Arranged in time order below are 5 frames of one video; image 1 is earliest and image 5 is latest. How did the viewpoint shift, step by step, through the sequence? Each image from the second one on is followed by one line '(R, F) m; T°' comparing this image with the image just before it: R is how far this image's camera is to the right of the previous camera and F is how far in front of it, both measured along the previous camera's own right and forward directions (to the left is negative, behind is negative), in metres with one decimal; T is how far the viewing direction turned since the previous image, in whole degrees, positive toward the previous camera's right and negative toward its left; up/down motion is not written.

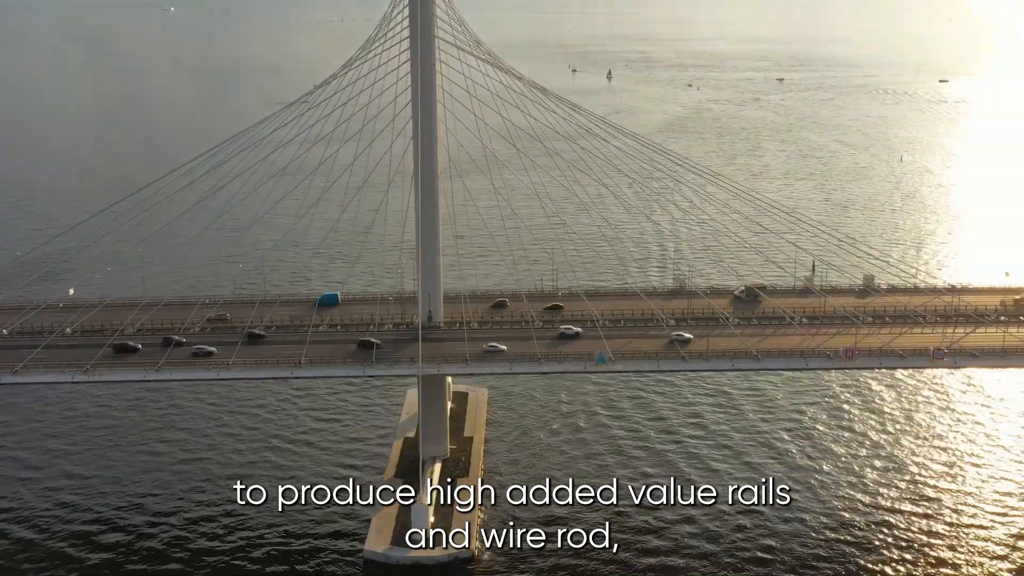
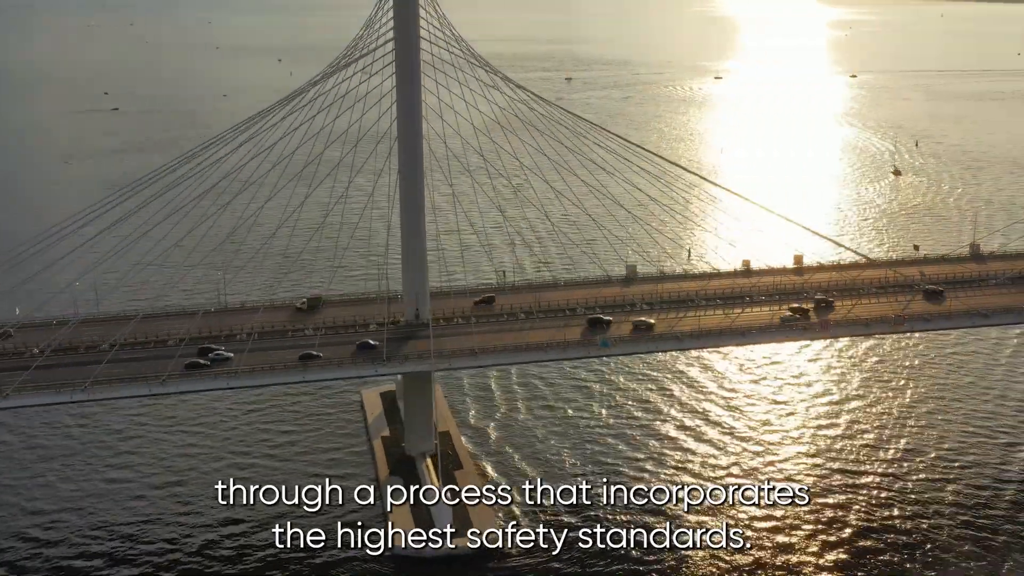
(-3.9, -0.1) m; +11°
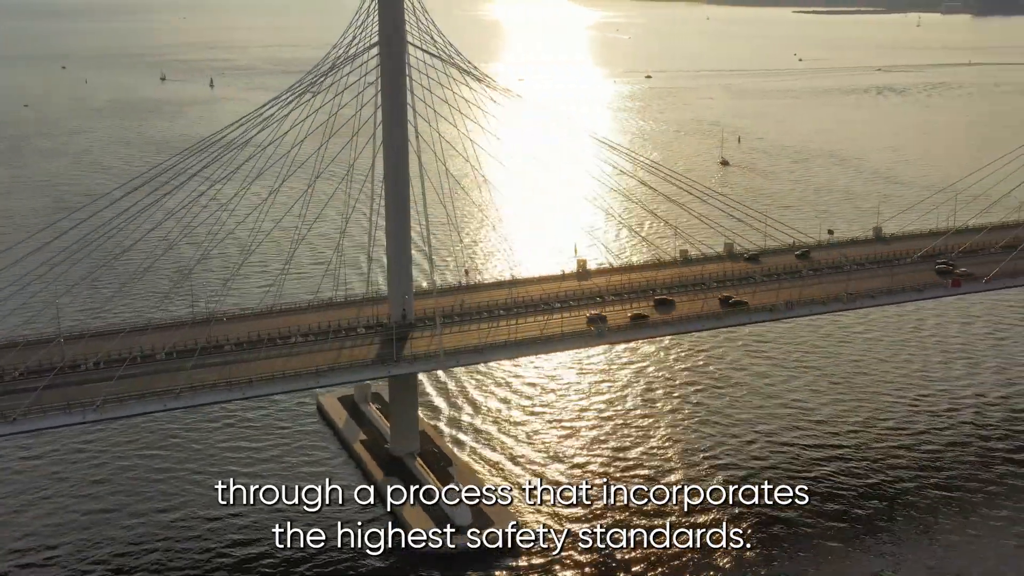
(-3.7, -0.1) m; +10°
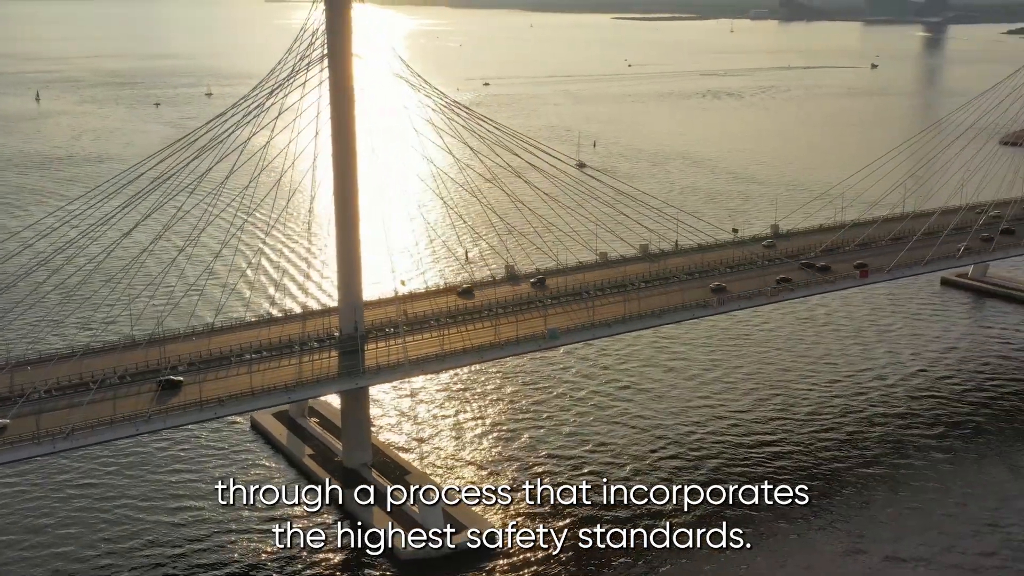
(-2.3, -0.2) m; +8°
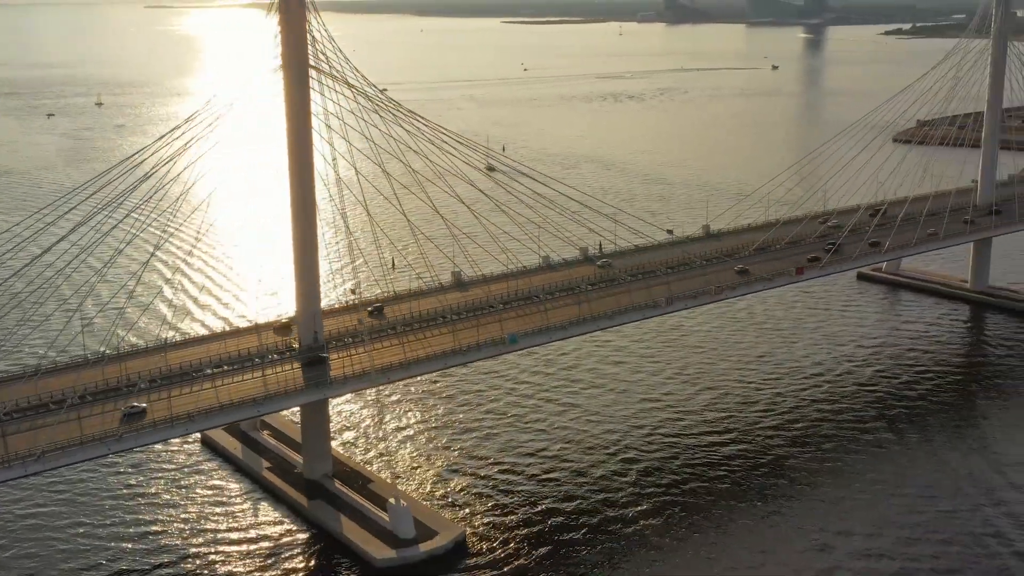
(-1.2, -0.2) m; +5°
